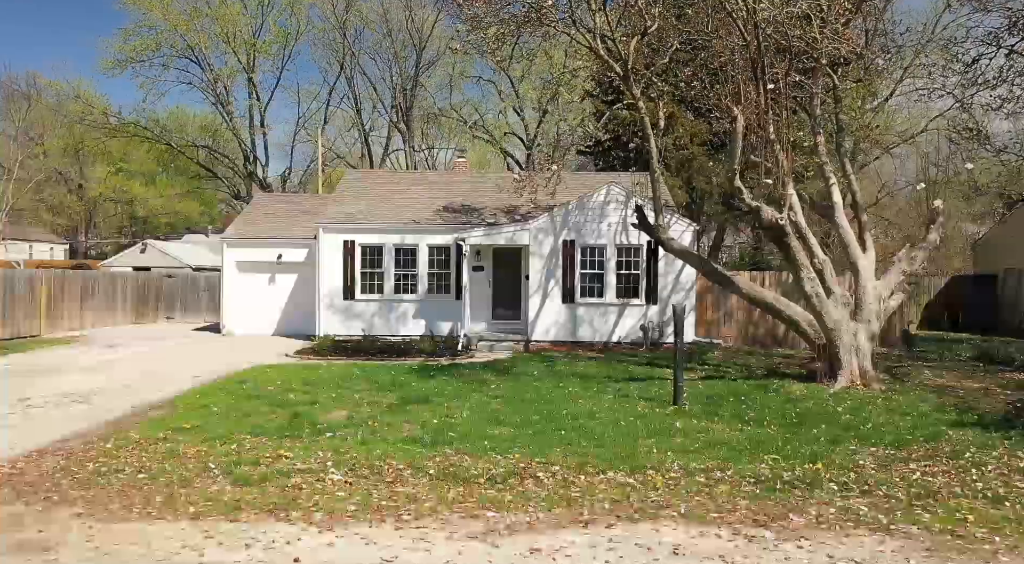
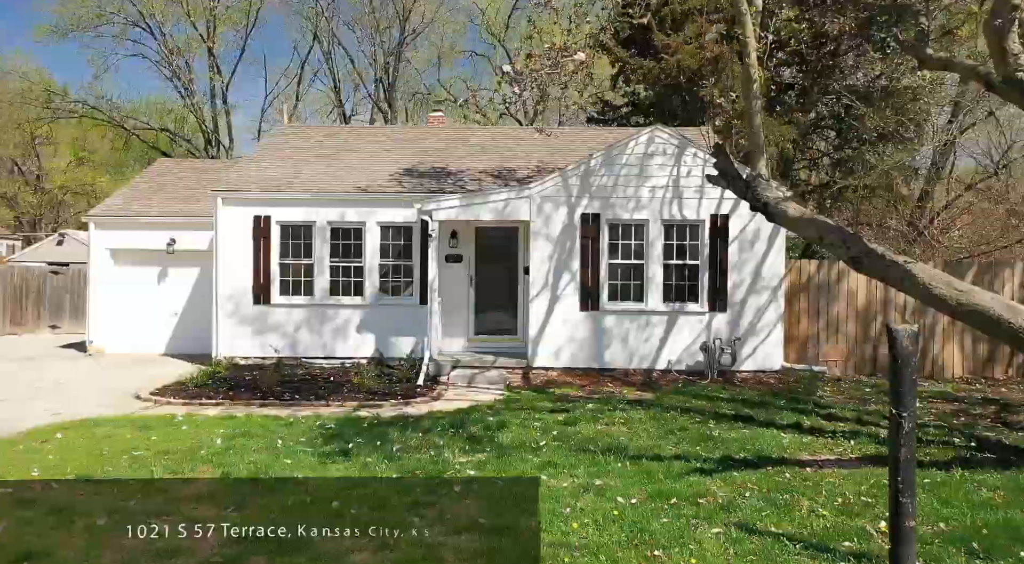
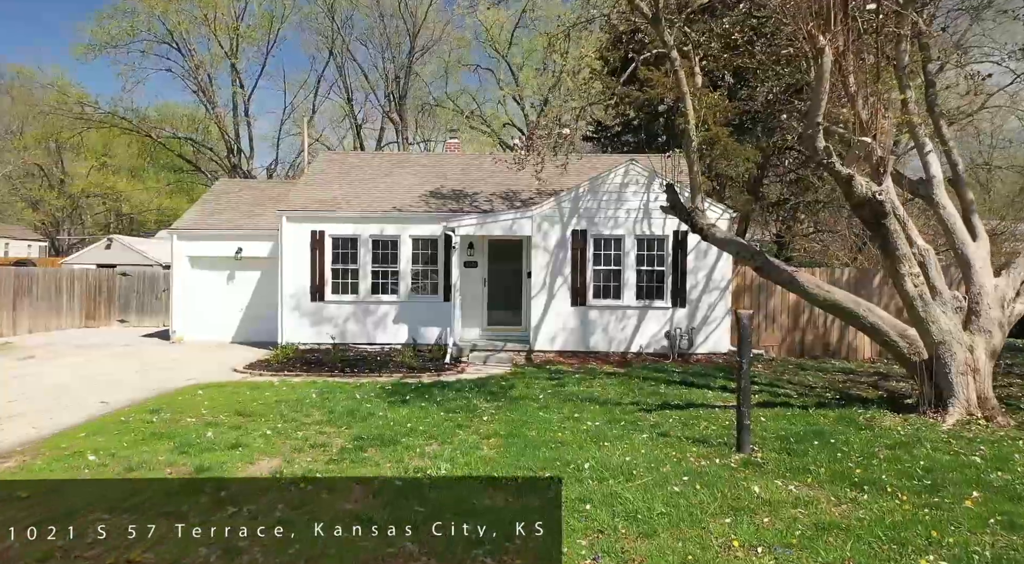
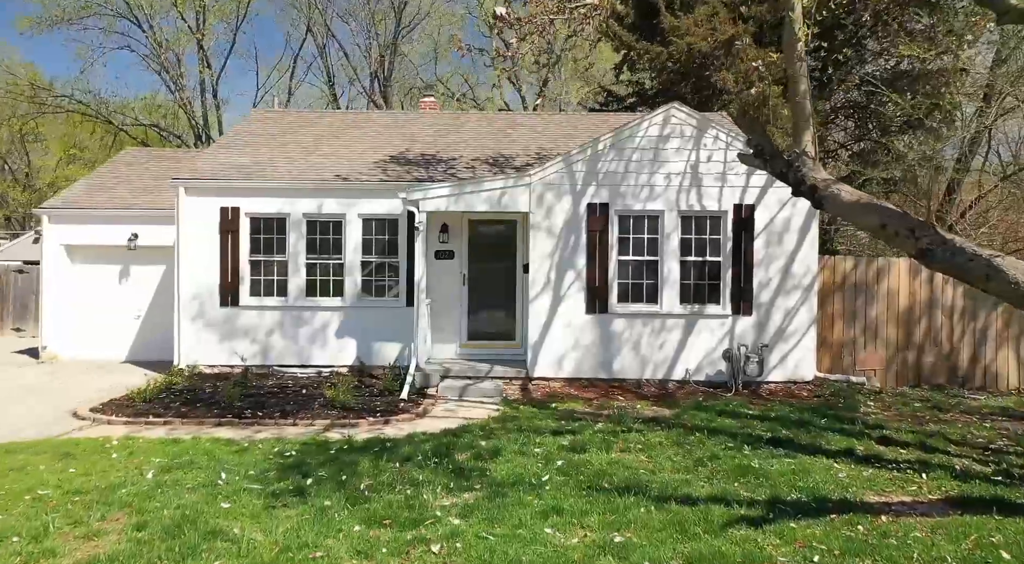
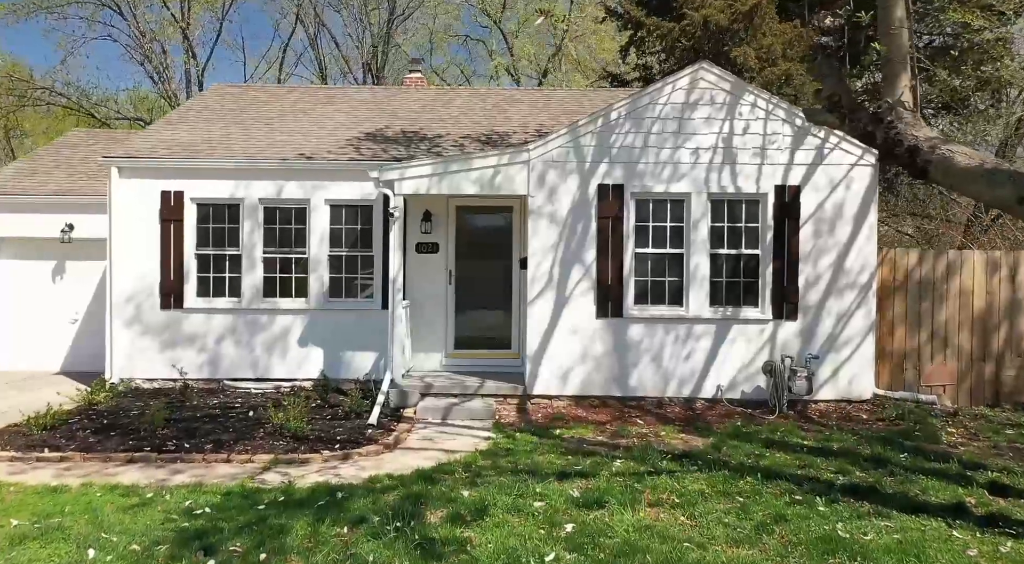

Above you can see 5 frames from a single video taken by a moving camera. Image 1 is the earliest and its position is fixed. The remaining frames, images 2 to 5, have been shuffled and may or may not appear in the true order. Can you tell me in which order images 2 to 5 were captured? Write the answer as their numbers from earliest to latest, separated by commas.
3, 2, 4, 5
